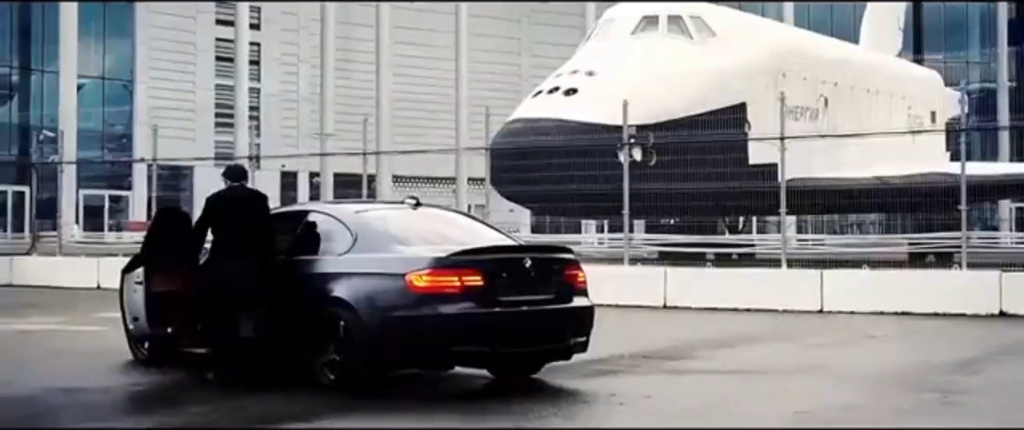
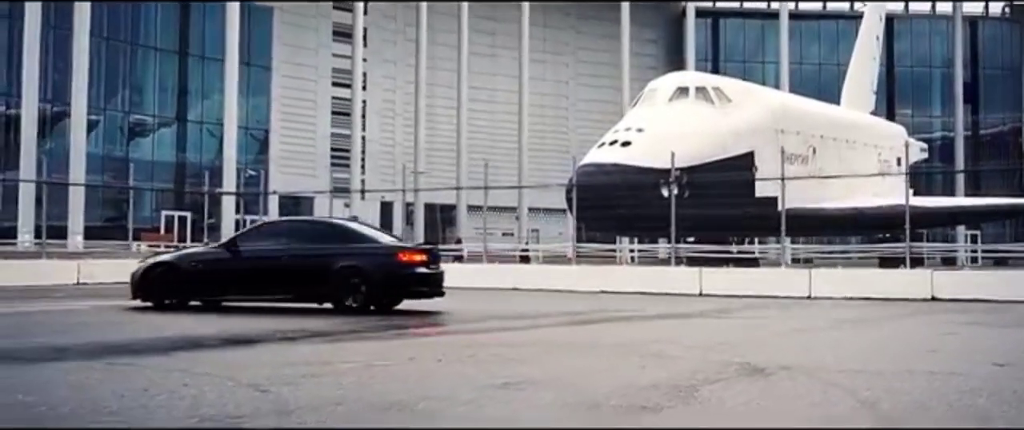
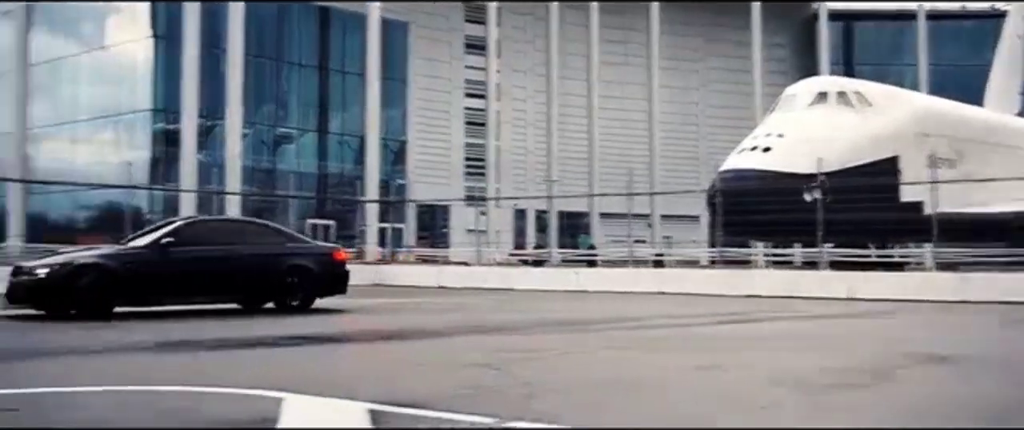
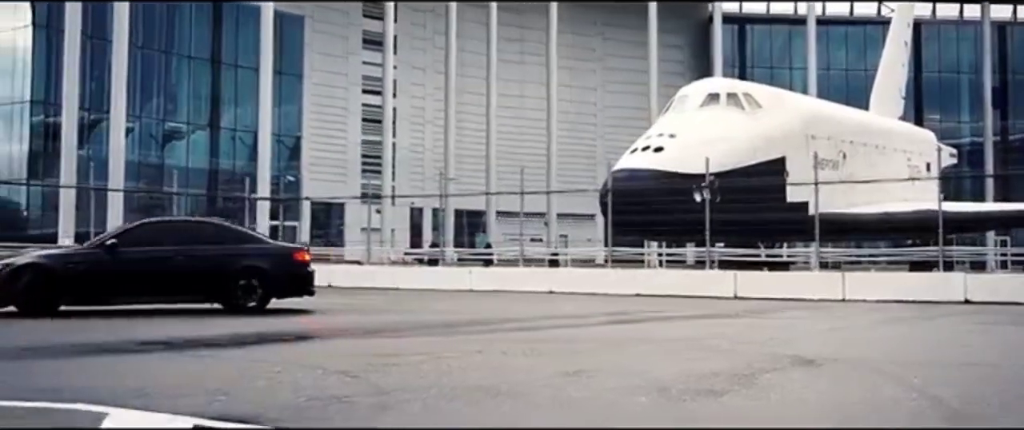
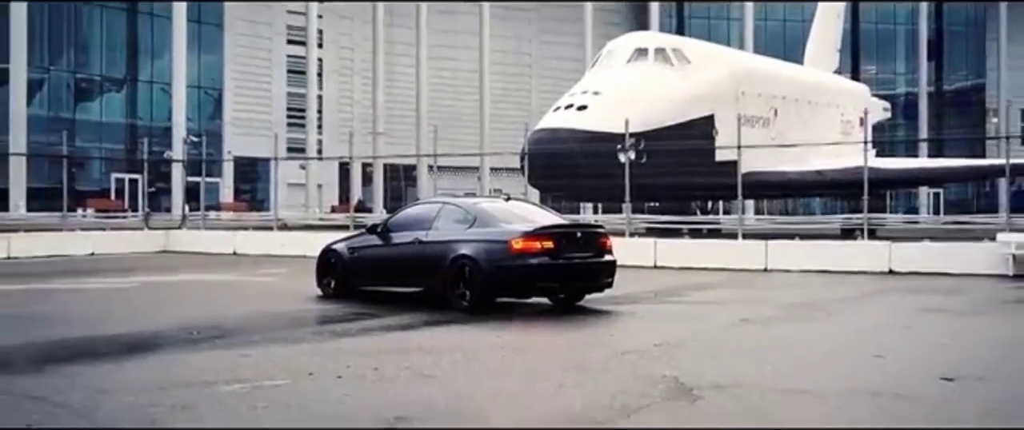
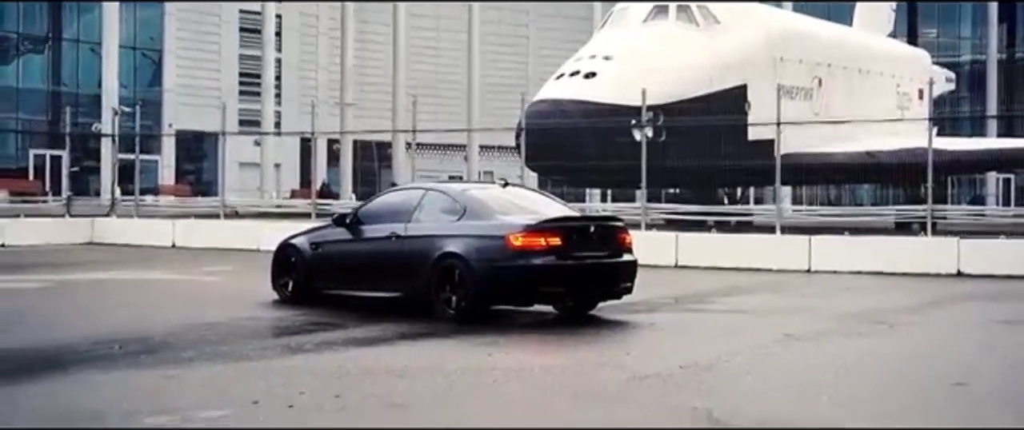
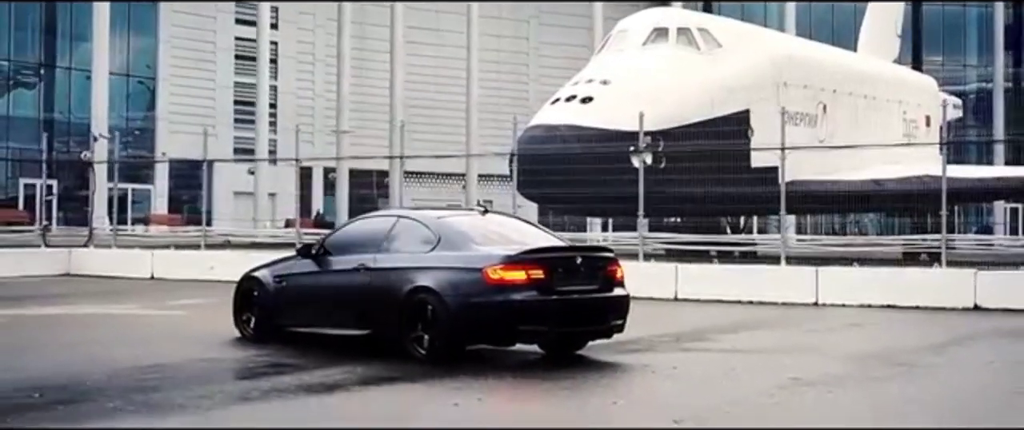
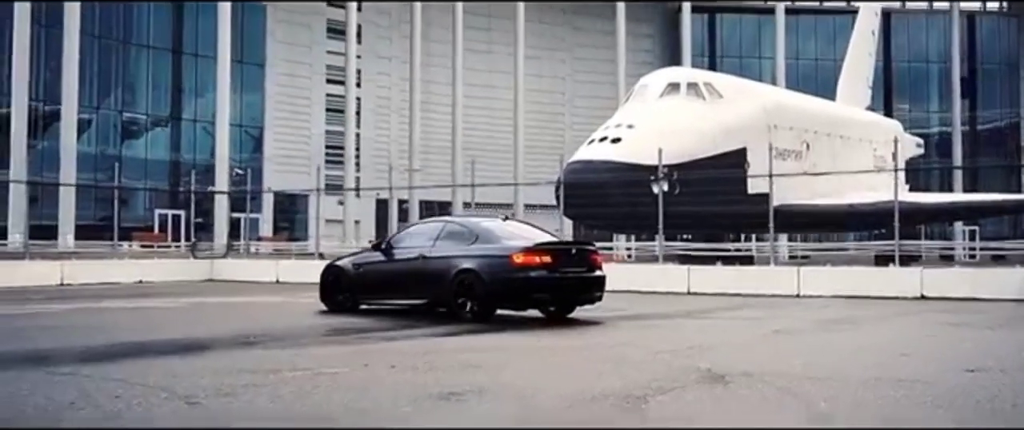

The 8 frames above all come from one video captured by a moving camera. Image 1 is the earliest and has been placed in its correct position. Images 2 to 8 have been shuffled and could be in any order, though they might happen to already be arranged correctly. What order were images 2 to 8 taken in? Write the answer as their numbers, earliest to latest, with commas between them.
7, 6, 5, 8, 2, 4, 3
